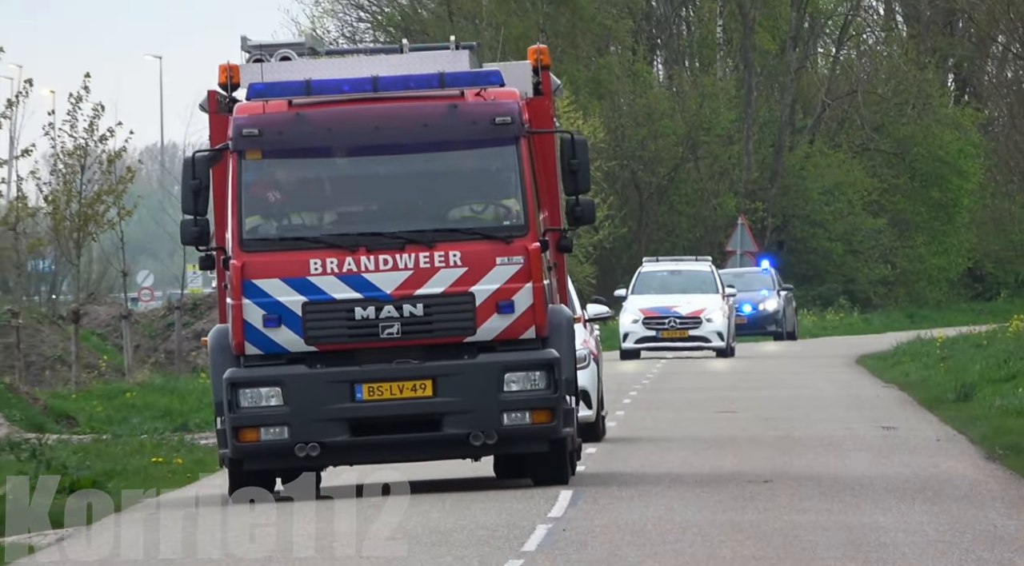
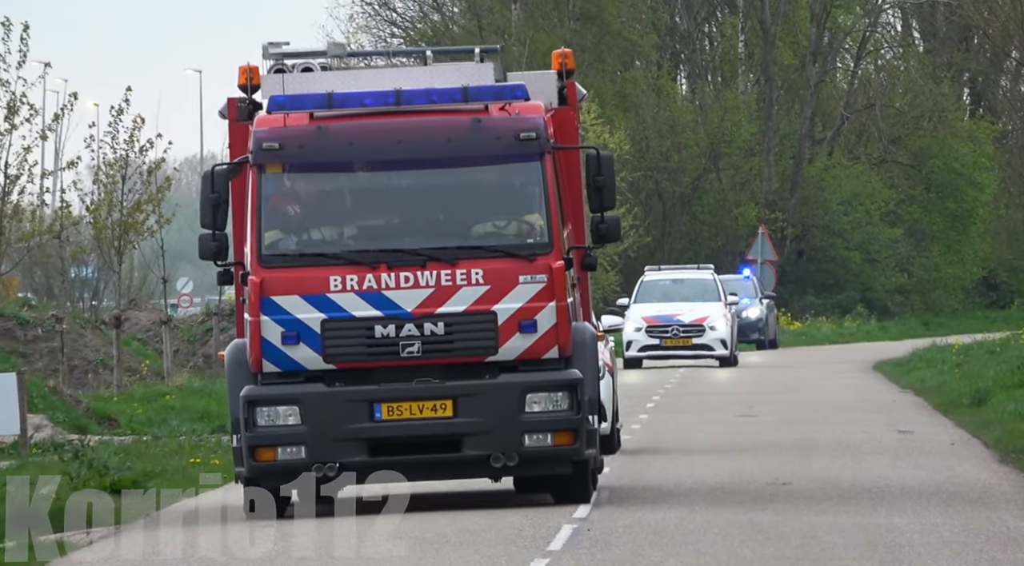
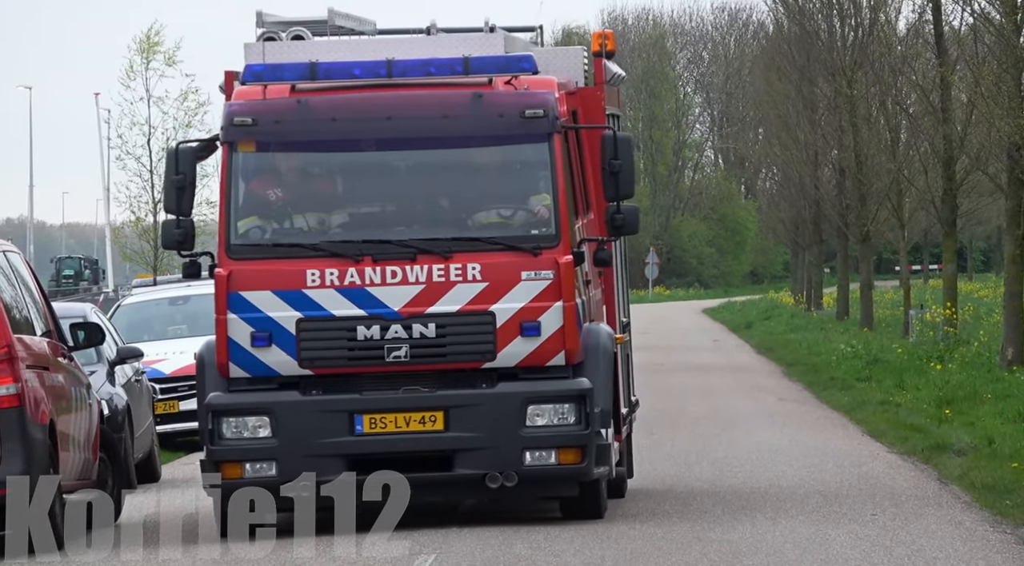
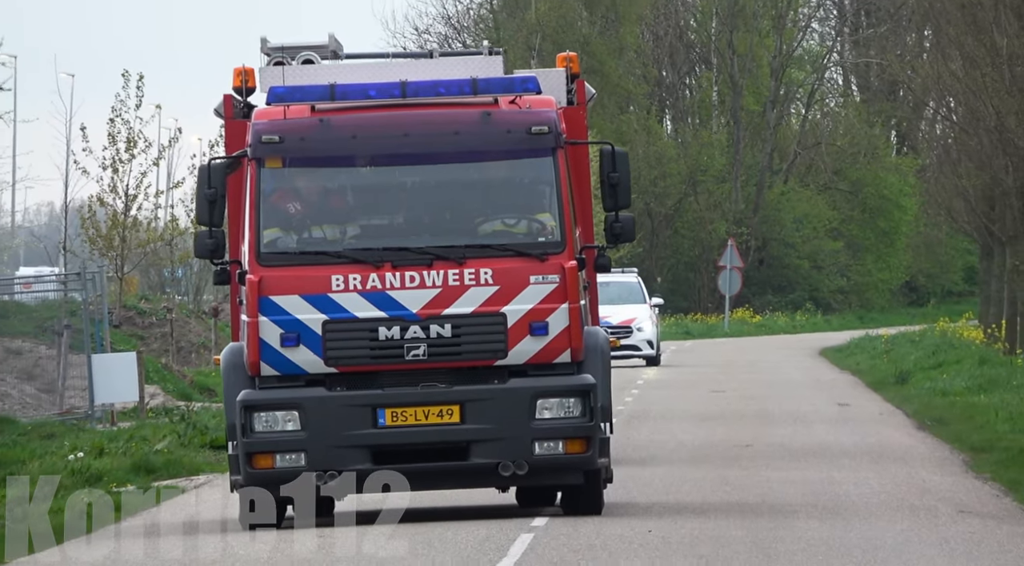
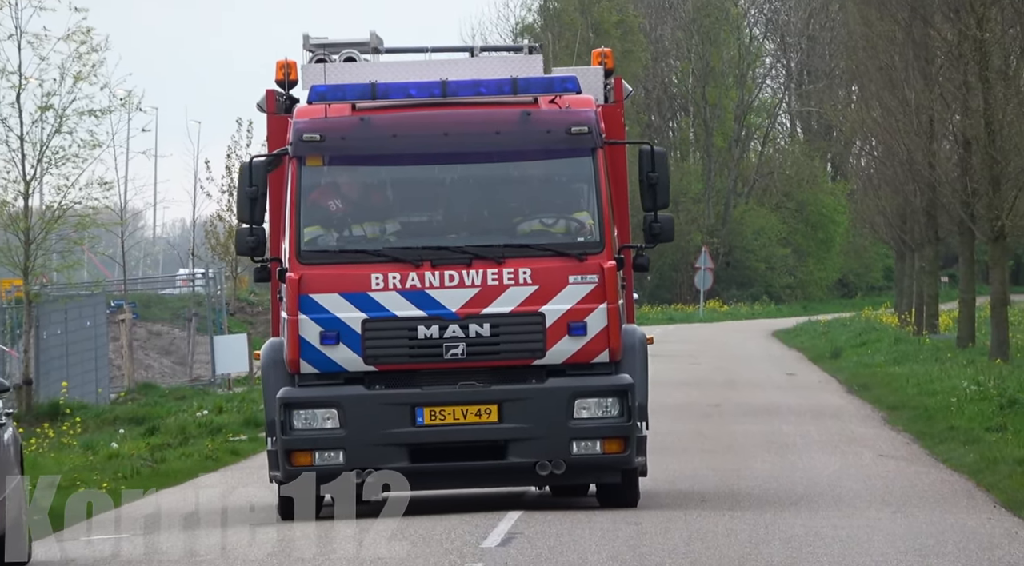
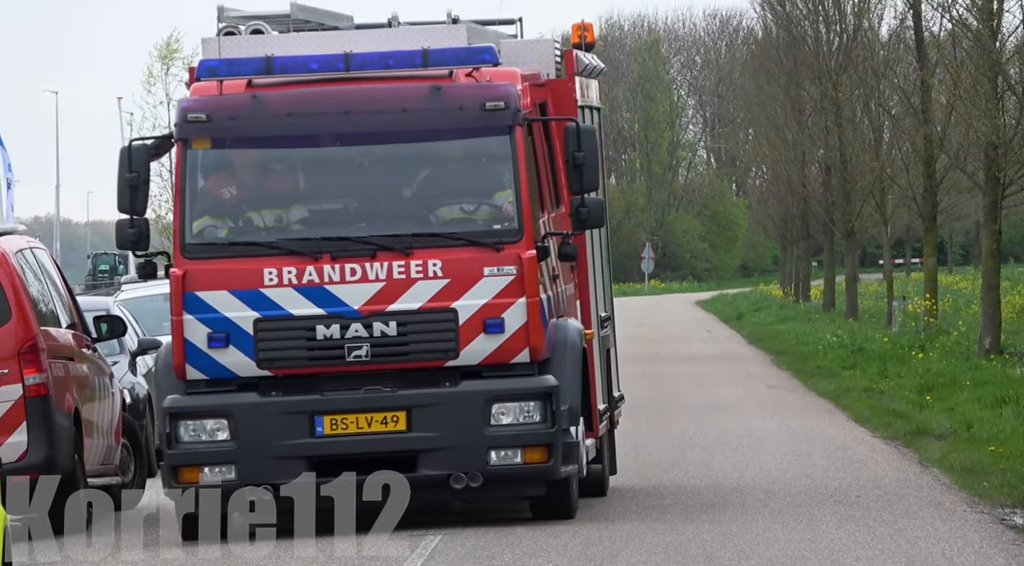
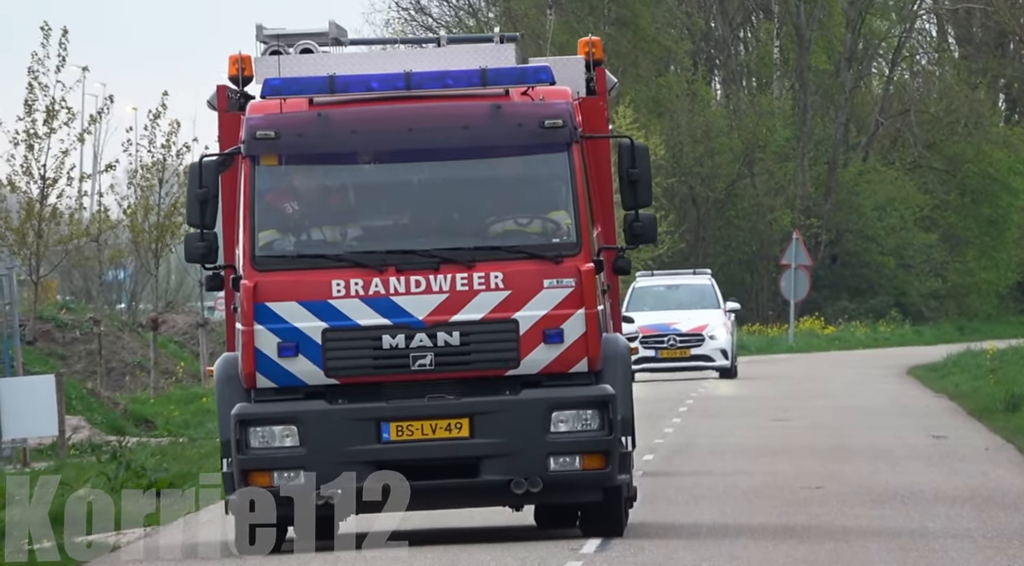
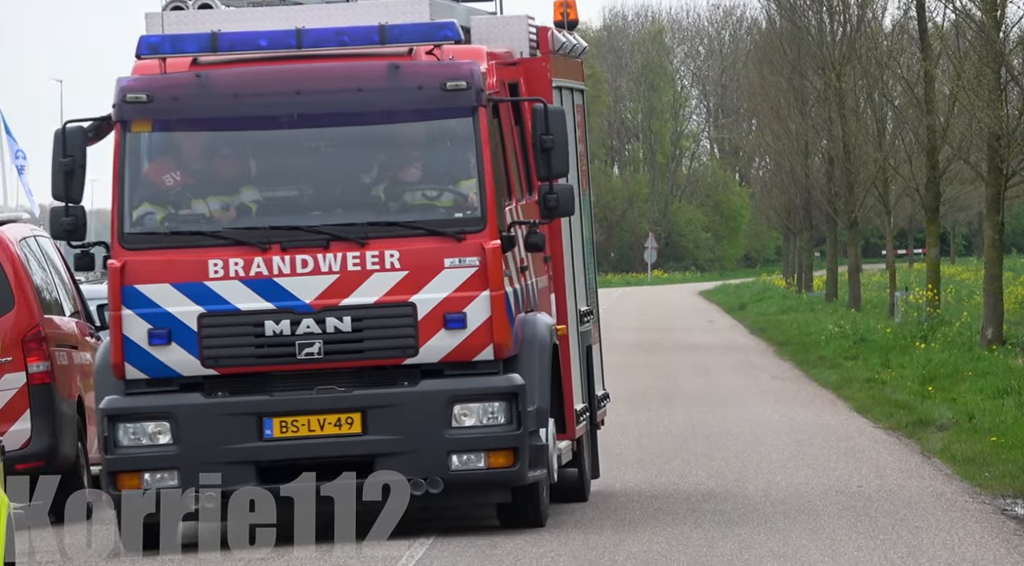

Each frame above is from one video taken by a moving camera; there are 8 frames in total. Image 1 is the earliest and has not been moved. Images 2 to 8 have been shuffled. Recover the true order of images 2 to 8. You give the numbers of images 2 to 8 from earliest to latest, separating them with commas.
2, 7, 4, 5, 3, 6, 8
